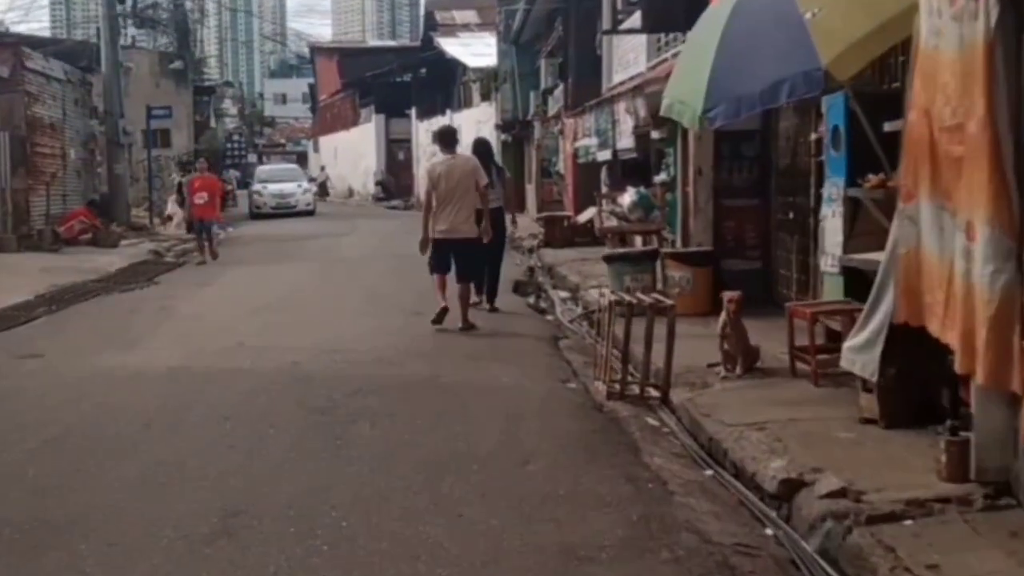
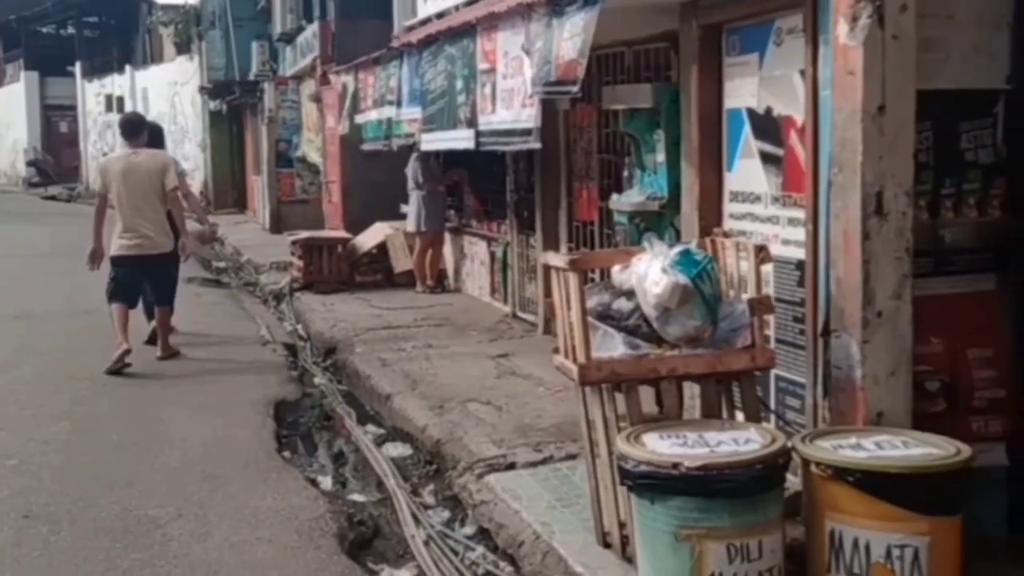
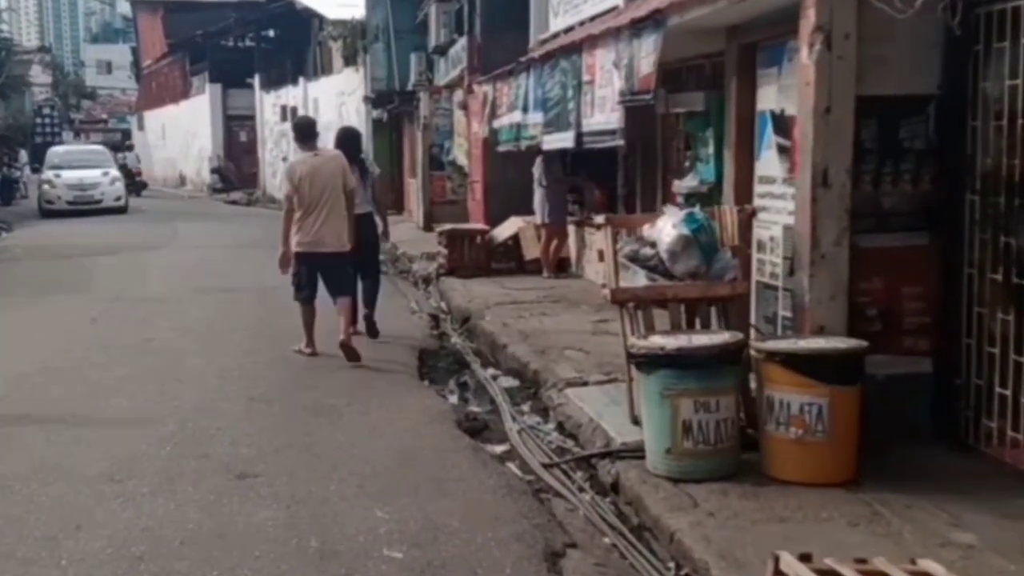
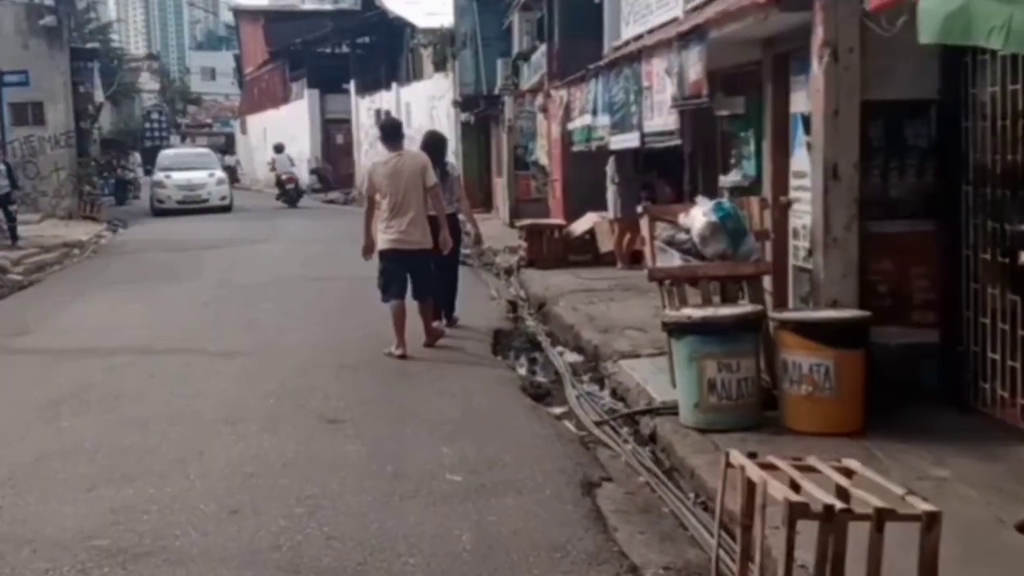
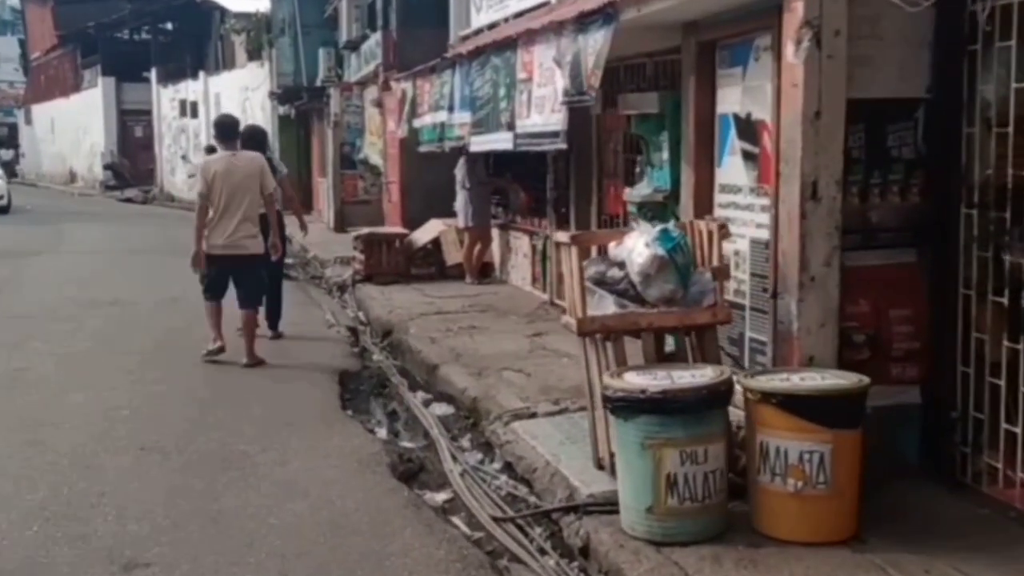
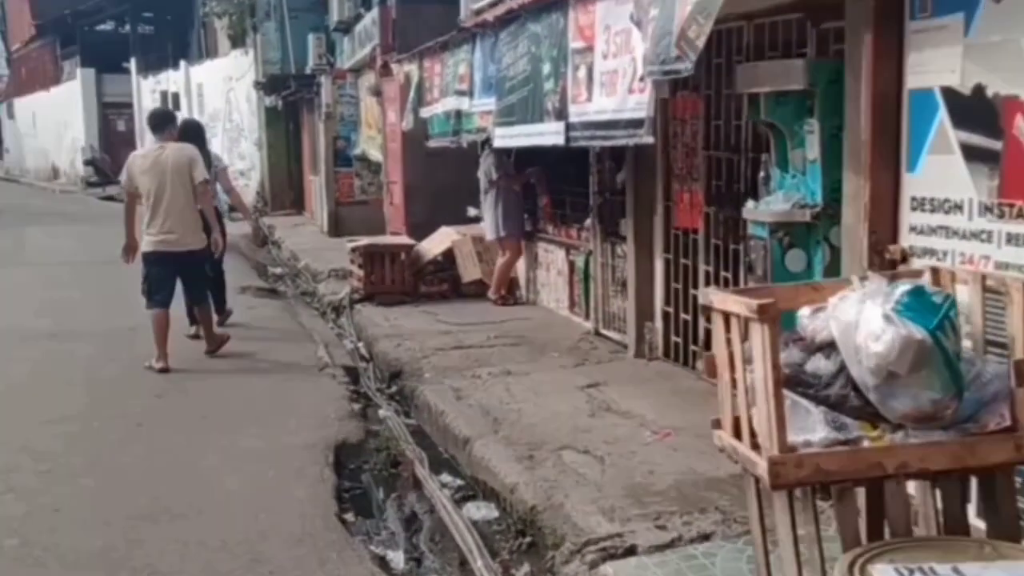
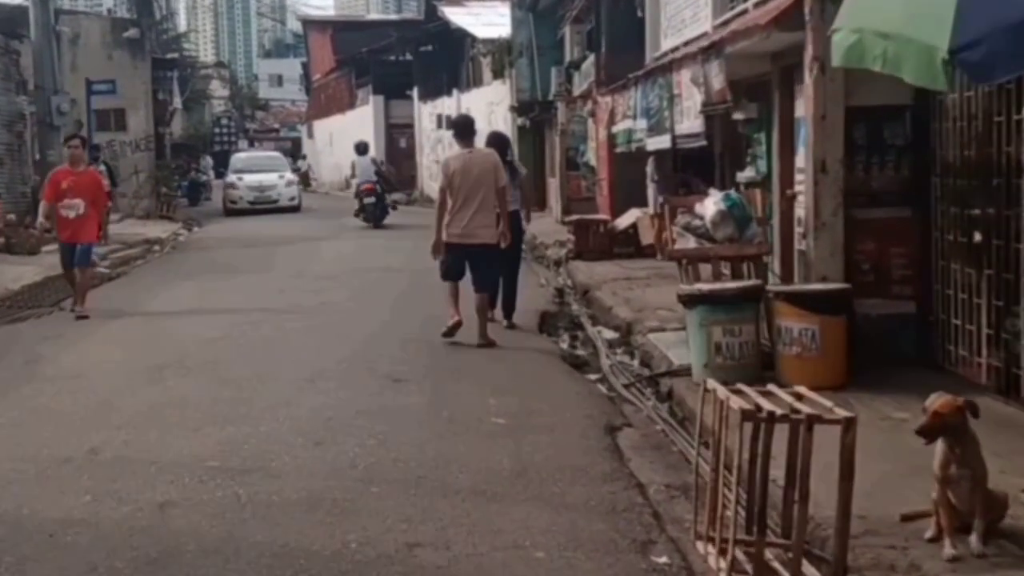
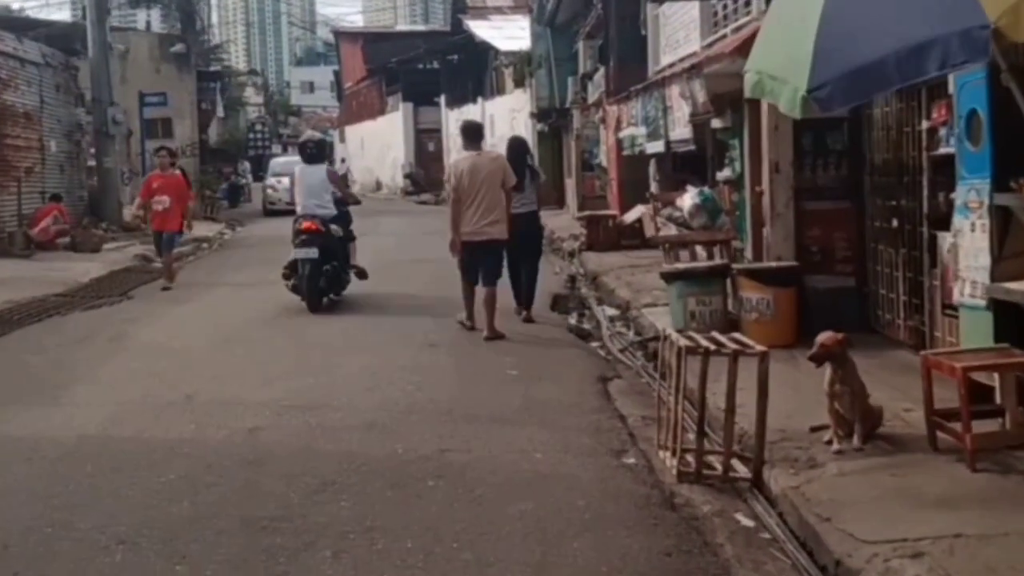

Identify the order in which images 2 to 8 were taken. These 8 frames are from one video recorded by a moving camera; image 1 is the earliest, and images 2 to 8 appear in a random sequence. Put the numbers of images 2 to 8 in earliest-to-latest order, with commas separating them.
8, 7, 4, 3, 5, 2, 6
